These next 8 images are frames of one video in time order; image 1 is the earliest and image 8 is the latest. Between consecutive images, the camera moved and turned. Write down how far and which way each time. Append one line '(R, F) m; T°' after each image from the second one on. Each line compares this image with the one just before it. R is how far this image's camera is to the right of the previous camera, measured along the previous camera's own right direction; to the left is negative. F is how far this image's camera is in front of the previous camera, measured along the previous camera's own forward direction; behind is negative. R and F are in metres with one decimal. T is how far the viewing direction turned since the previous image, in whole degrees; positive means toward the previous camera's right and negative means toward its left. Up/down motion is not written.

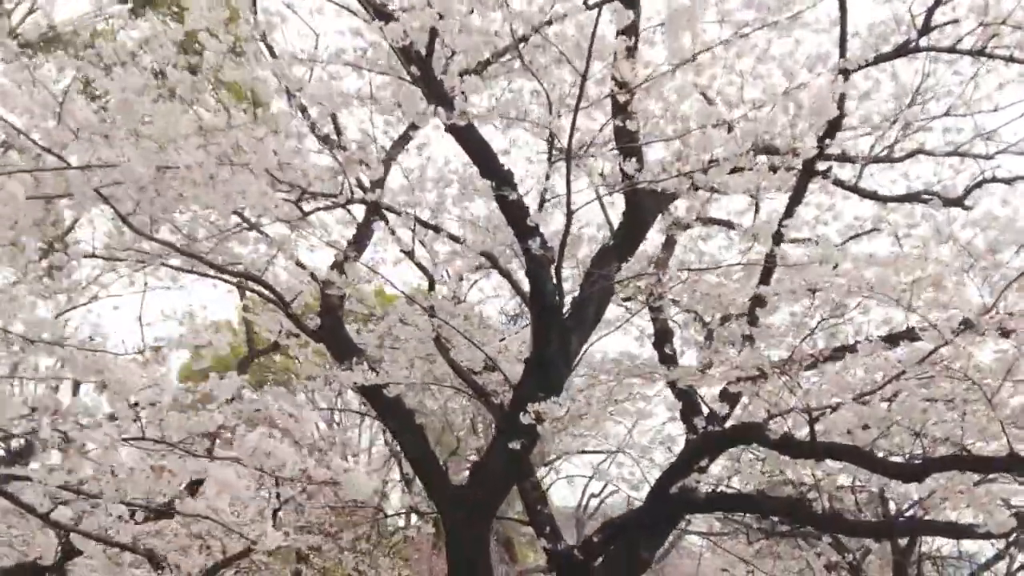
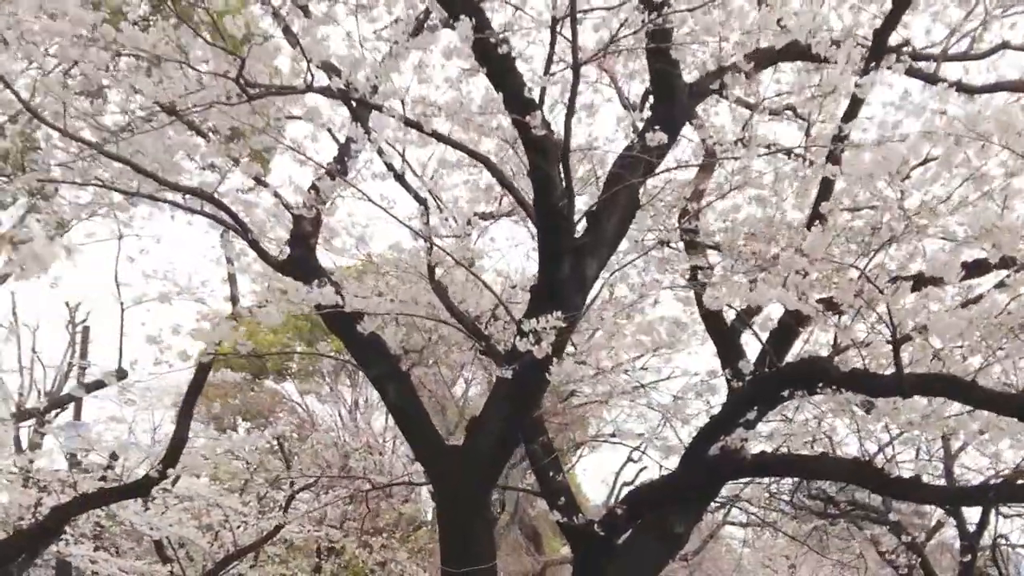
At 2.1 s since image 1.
(+0.1, +0.8) m; -2°
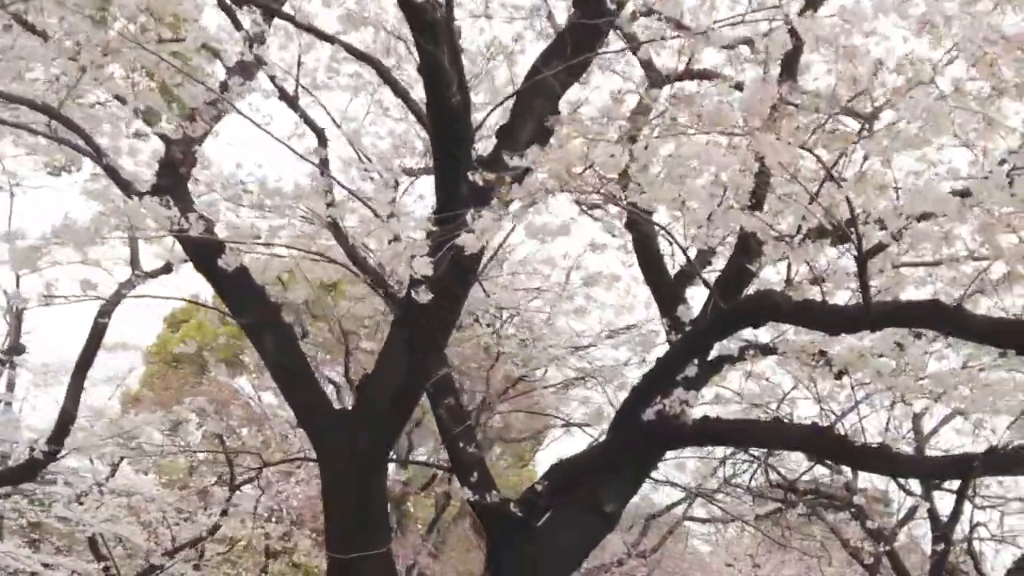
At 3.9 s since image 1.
(+0.2, +0.6) m; +1°
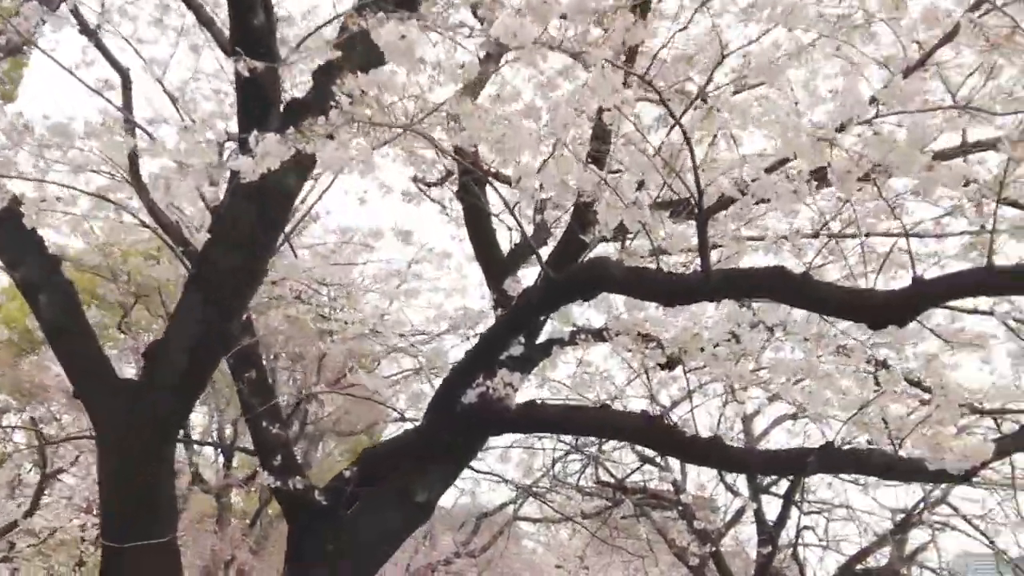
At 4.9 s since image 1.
(+0.1, +0.3) m; +7°
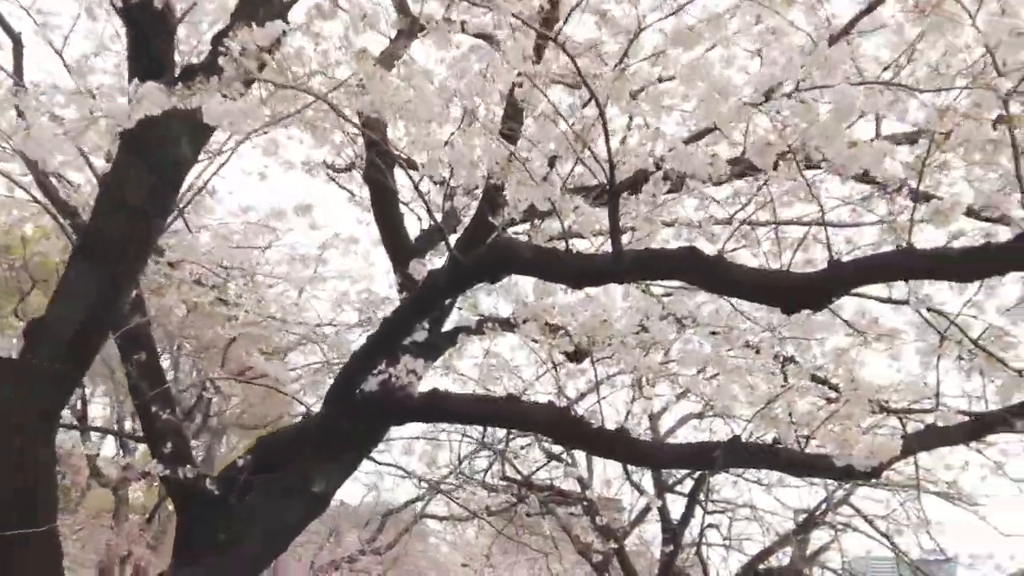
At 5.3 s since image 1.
(0.0, +0.1) m; +4°
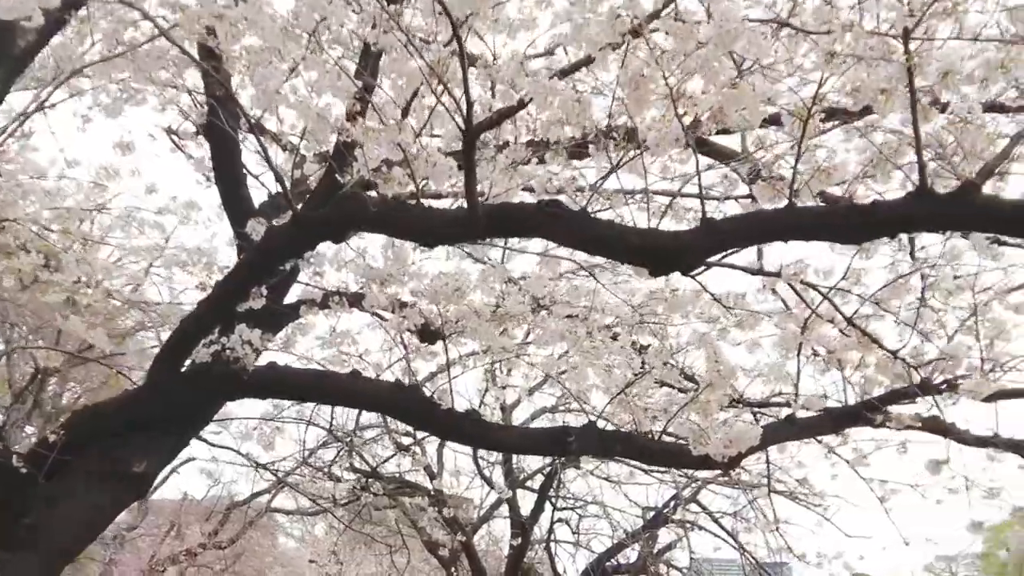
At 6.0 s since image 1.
(0.0, +0.2) m; +6°
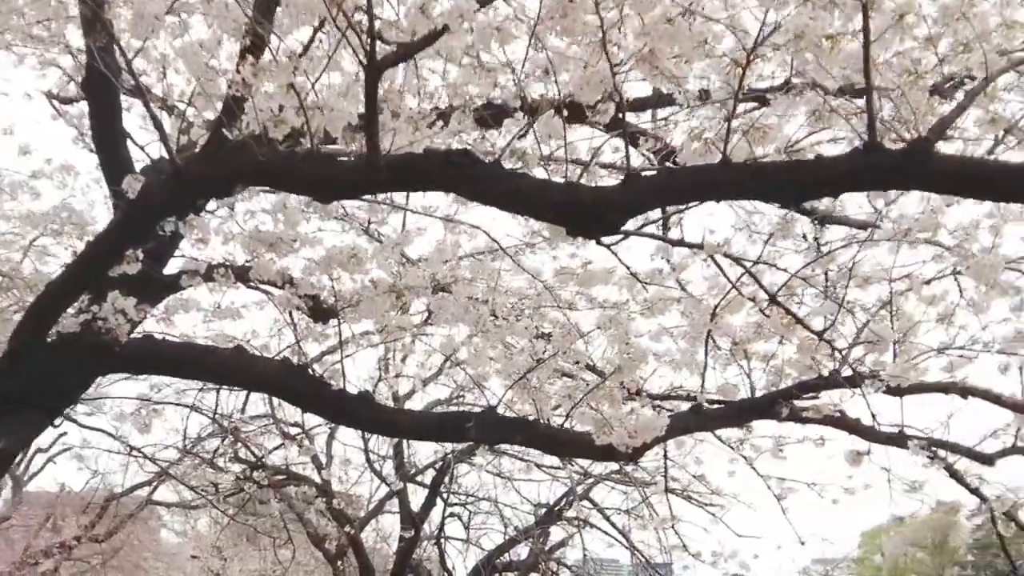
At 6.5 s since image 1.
(0.0, +0.2) m; +5°
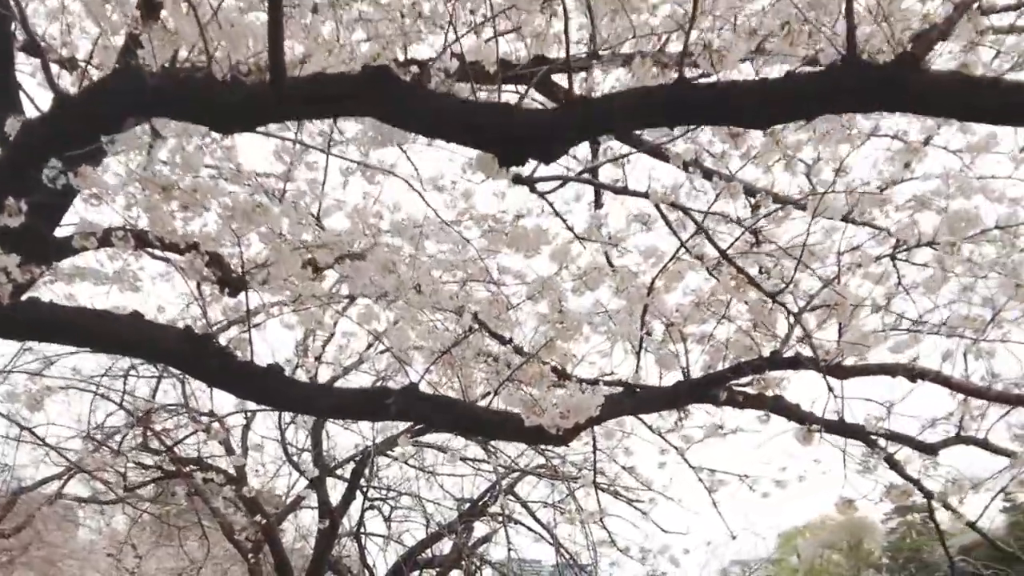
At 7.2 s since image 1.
(0.0, +0.2) m; +3°
